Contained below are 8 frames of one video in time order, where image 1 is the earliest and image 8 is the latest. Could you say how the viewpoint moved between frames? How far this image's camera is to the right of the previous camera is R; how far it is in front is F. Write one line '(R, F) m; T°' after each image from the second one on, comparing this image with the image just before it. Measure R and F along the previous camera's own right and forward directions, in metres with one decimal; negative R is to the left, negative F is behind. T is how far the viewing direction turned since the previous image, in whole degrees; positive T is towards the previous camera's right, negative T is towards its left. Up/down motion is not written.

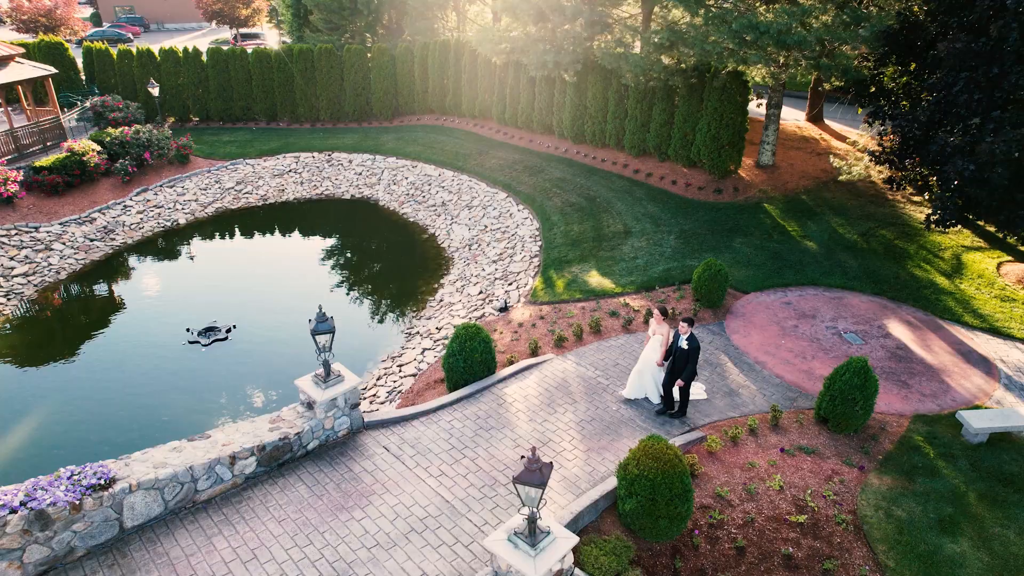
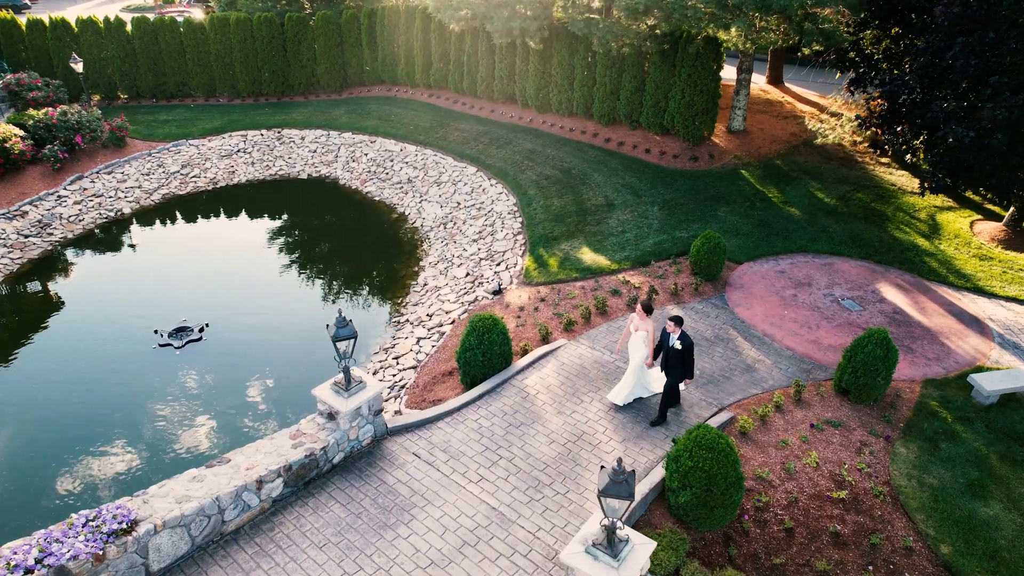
(-1.1, +0.5) m; +5°
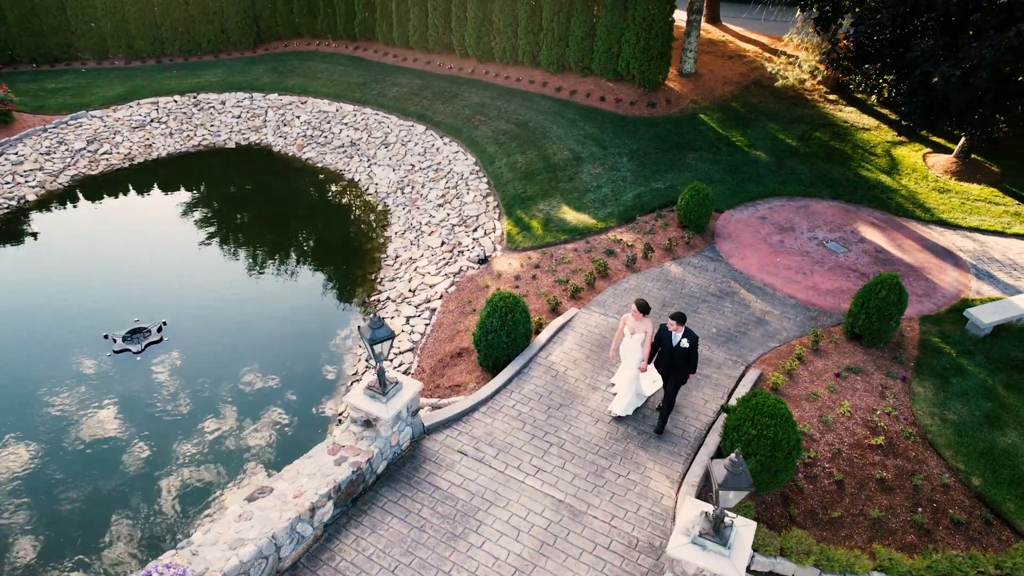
(-1.4, +0.6) m; +8°
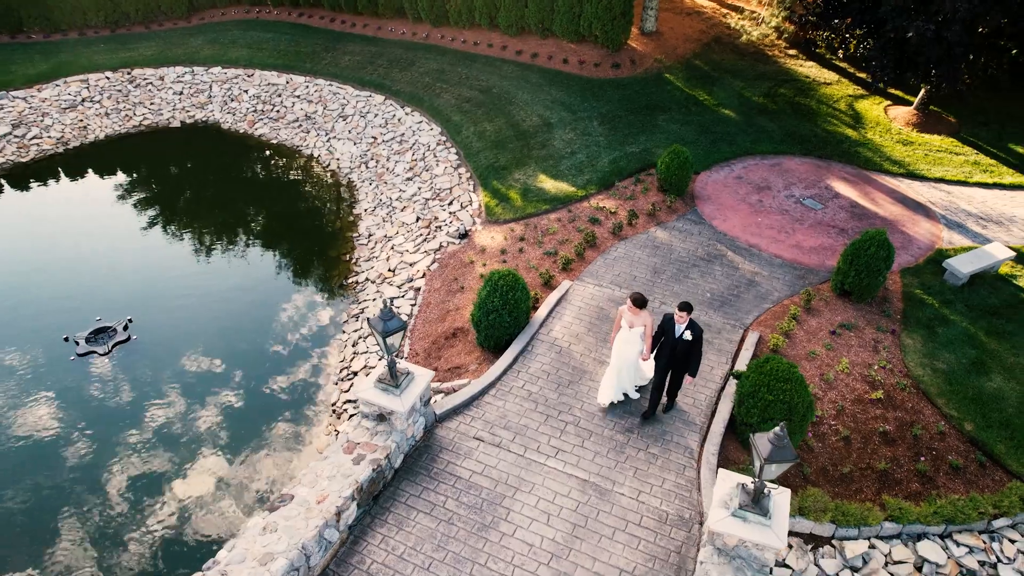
(-0.7, +0.3) m; +4°
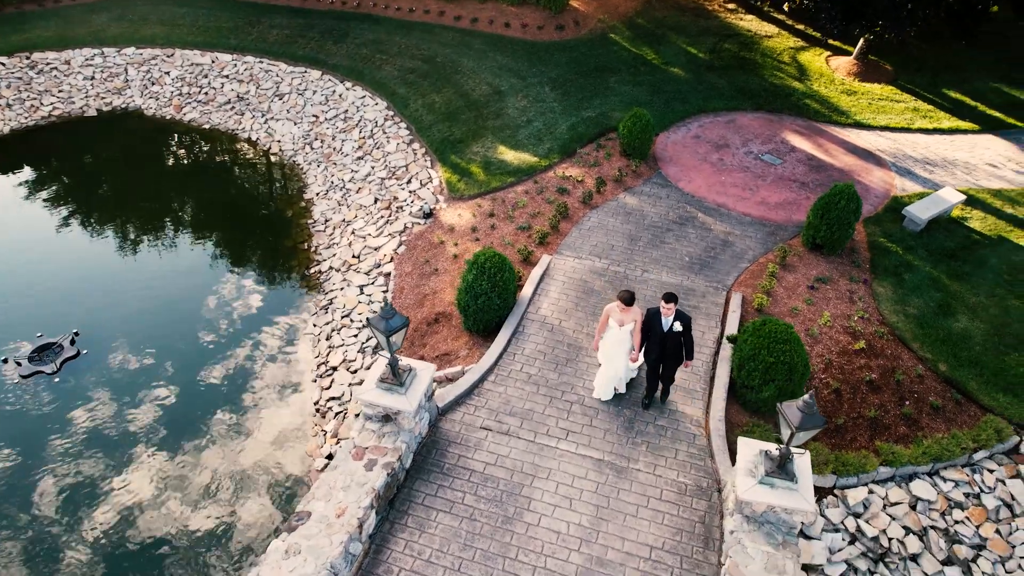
(-0.6, +0.3) m; +6°
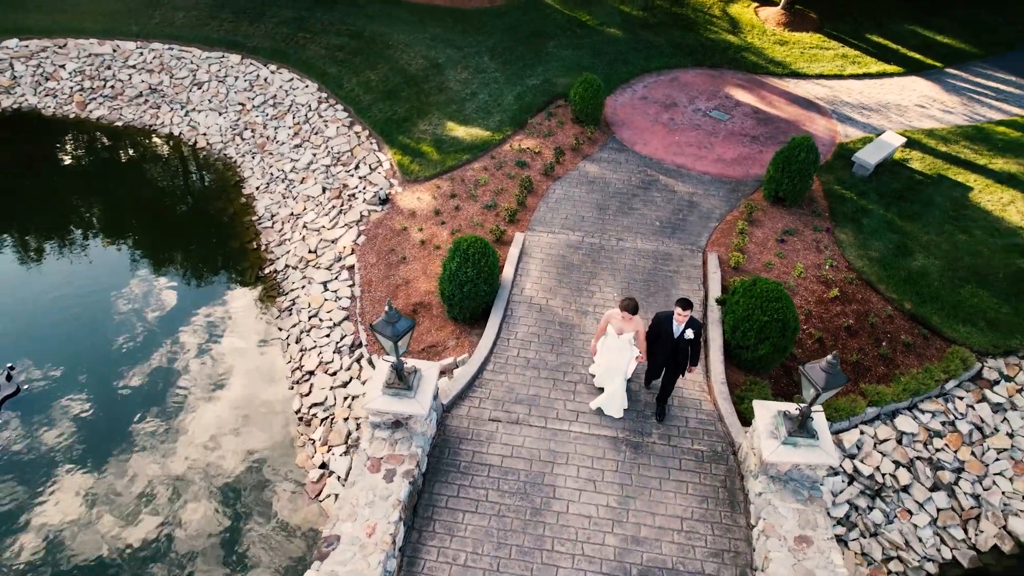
(-0.7, +0.3) m; +6°
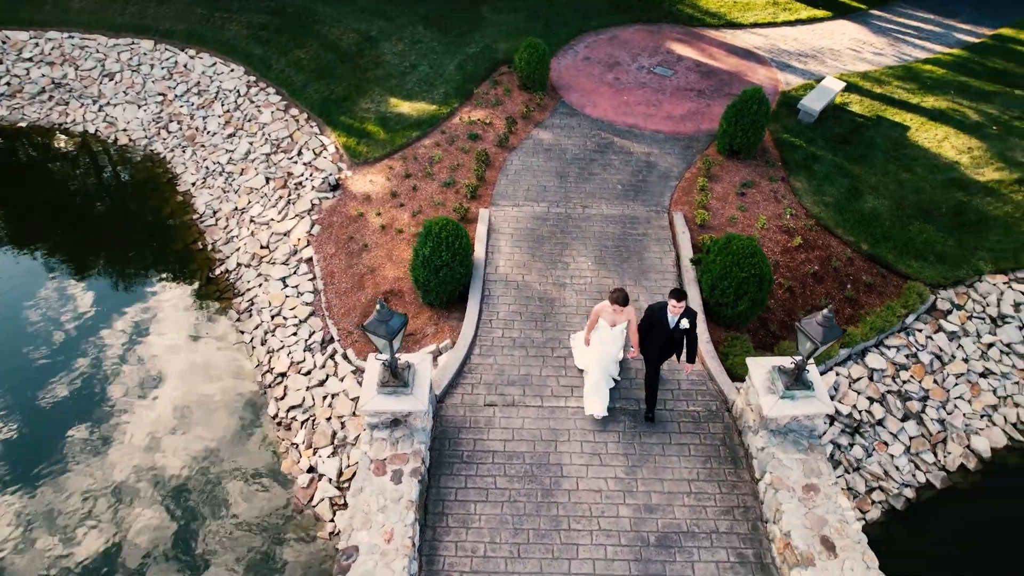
(-0.5, +0.2) m; +5°
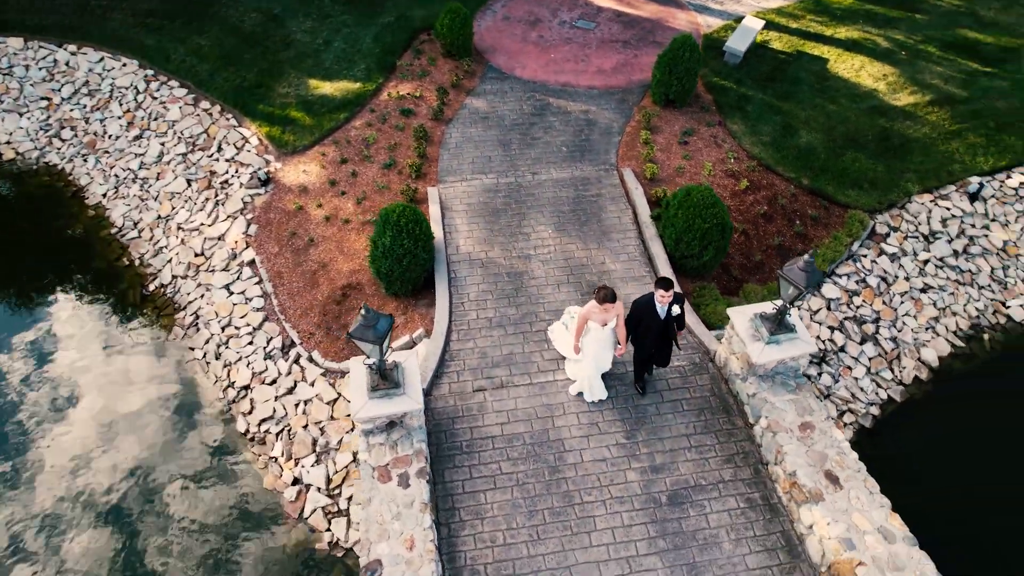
(-0.5, +0.2) m; +6°
